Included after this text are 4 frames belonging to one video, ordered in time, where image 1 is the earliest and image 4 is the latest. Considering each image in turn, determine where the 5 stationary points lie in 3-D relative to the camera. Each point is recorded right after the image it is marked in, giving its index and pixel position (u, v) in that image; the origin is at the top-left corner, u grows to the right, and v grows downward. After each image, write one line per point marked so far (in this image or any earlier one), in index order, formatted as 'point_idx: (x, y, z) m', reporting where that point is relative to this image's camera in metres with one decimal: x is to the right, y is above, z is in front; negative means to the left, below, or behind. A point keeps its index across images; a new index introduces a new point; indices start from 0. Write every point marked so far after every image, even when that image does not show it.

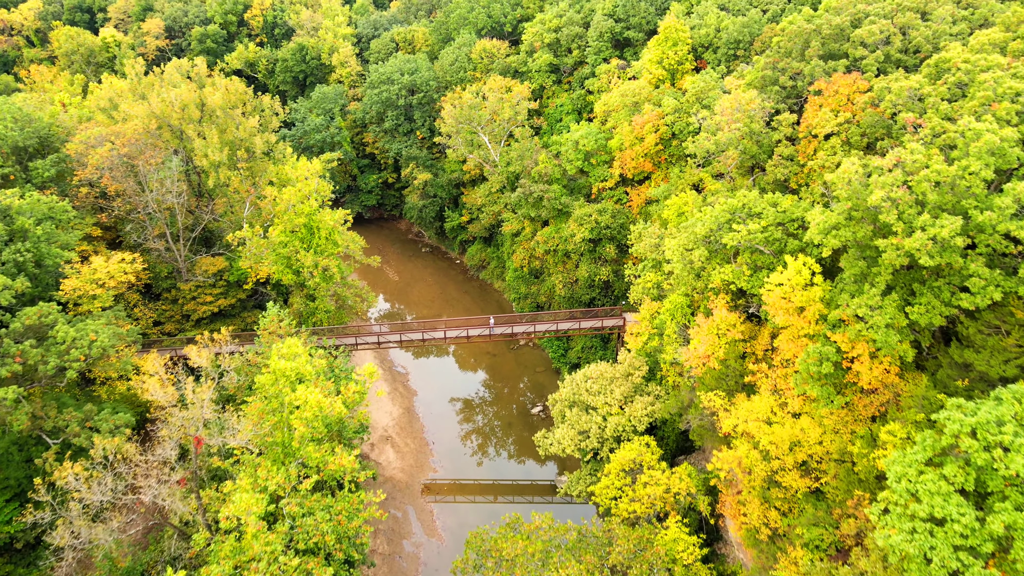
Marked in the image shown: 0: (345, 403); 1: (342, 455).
0: (-4.2, -2.9, +19.0) m
1: (-4.0, -3.9, +17.5) m
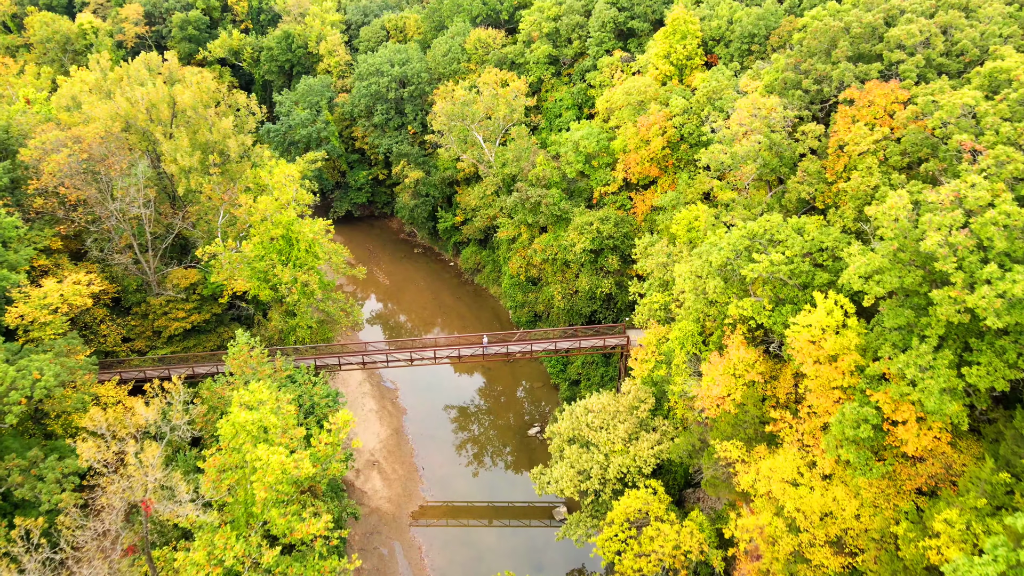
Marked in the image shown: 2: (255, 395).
0: (-4.4, -3.8, +16.9) m
1: (-4.2, -4.8, +15.5) m
2: (-5.7, -2.4, +16.7) m
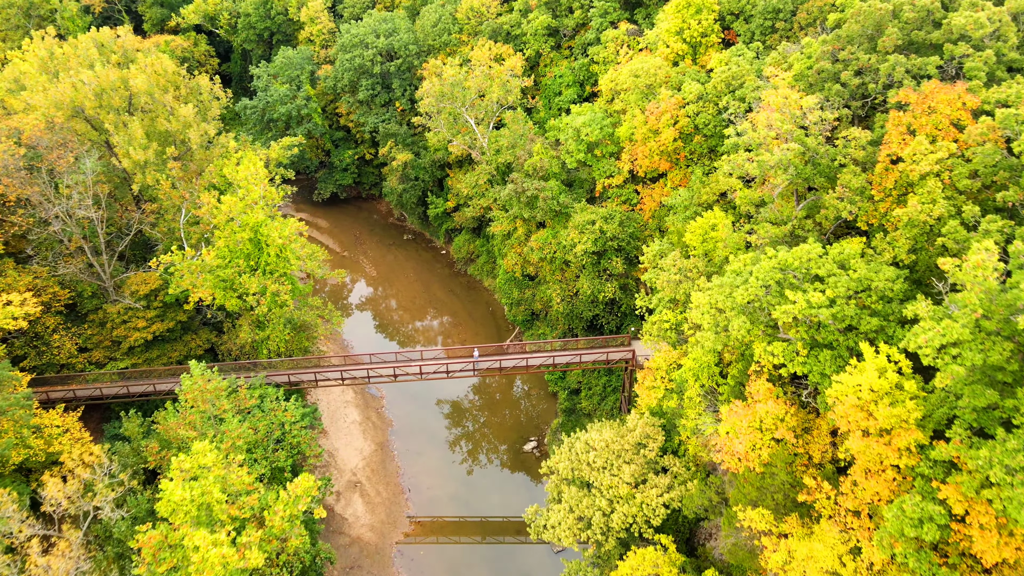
0: (-4.6, -4.6, +14.4) m
1: (-4.4, -5.8, +13.1) m
2: (-6.0, -3.3, +14.2) m
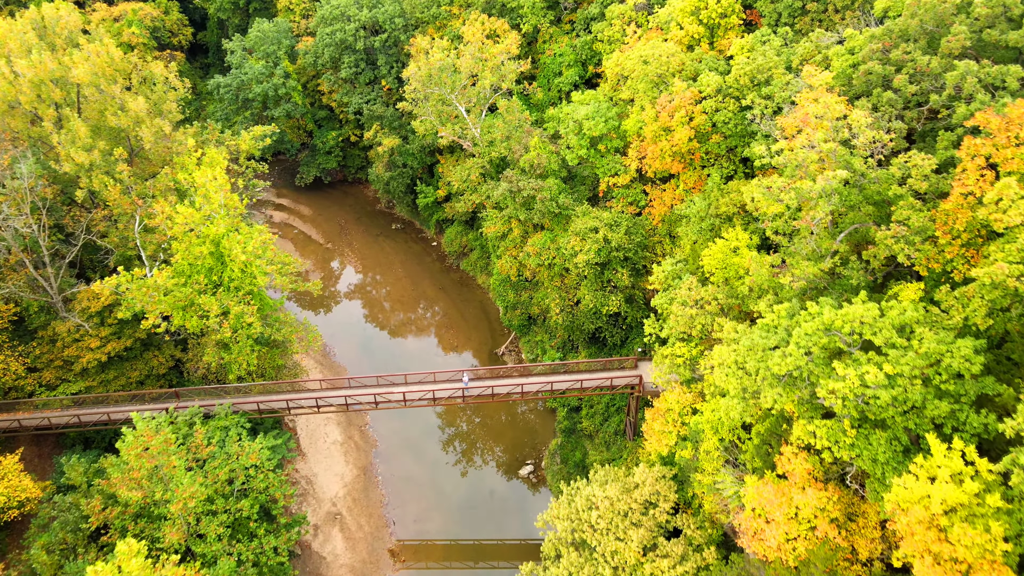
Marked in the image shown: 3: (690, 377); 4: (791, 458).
0: (-4.8, -5.8, +12.1) m
1: (-4.6, -7.0, +10.8) m
2: (-6.2, -4.4, +11.8) m
3: (+4.3, -2.2, +18.2) m
4: (+4.9, -3.0, +13.3) m
